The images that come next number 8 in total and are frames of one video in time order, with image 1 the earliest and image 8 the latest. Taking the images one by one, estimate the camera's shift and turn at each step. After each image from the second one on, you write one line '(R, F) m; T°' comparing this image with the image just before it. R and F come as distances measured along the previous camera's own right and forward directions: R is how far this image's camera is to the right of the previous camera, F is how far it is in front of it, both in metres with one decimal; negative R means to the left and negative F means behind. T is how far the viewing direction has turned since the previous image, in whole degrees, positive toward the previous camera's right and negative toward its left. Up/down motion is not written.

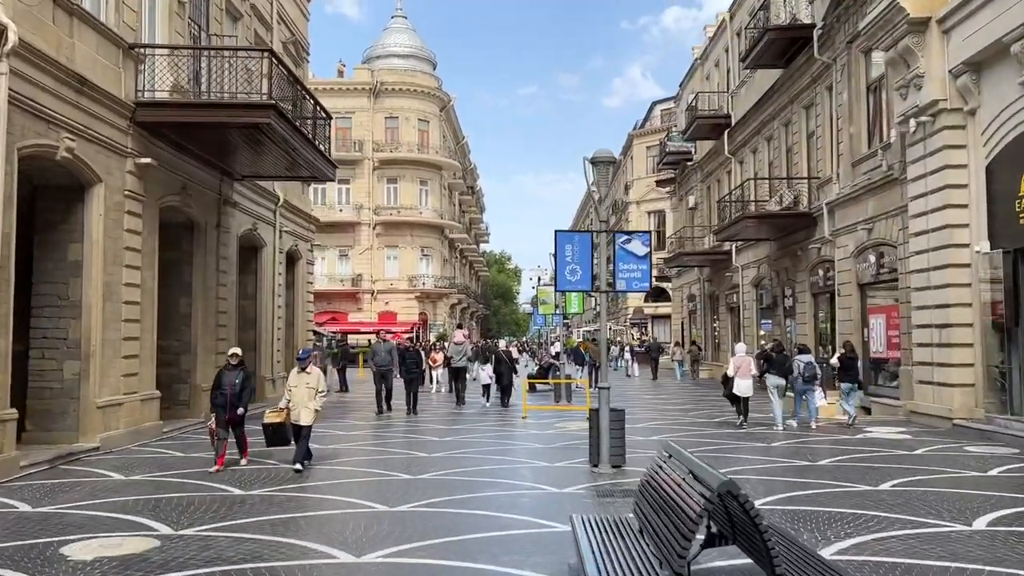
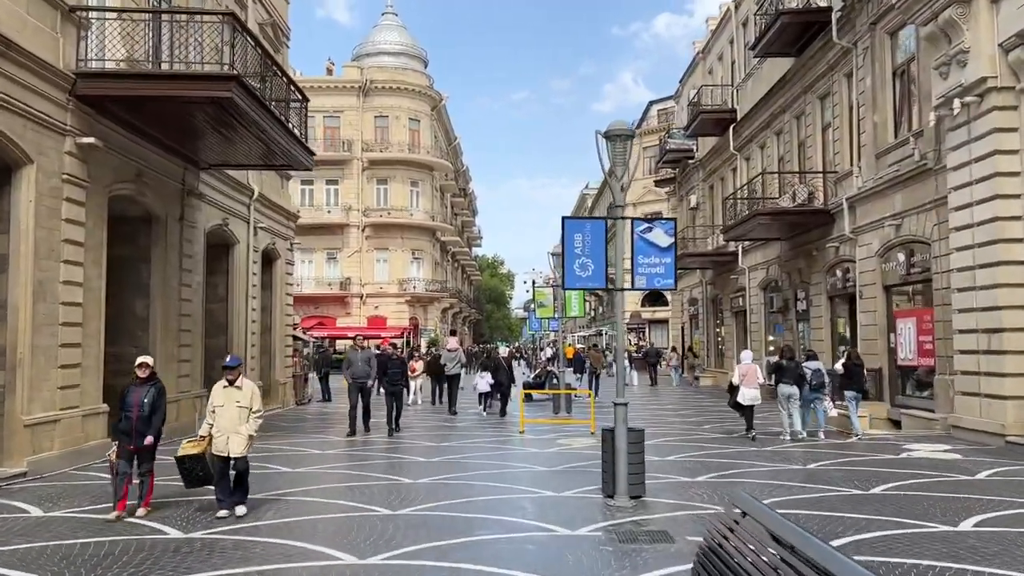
(-0.1, +1.7) m; 0°
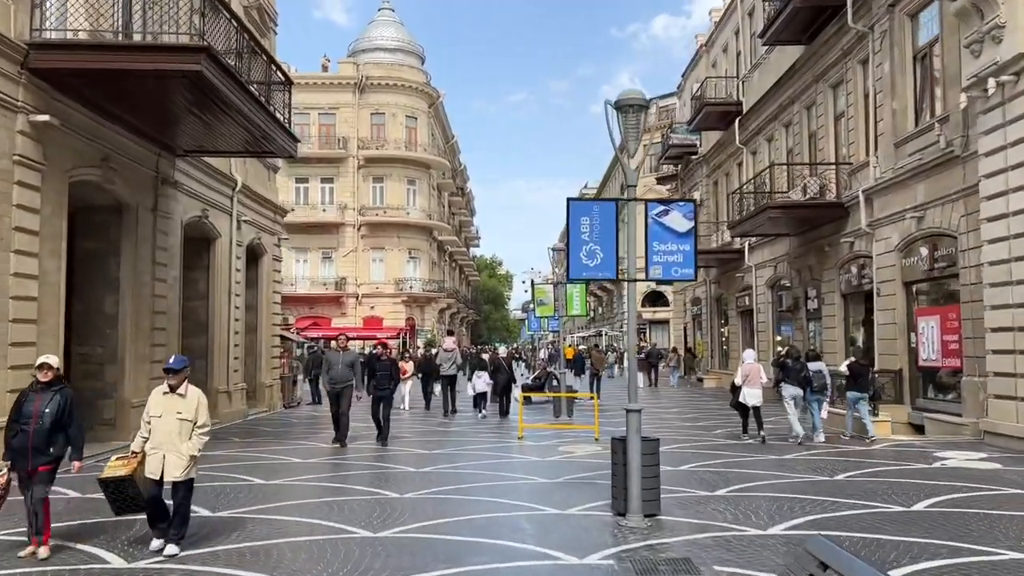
(0.0, +1.1) m; 0°
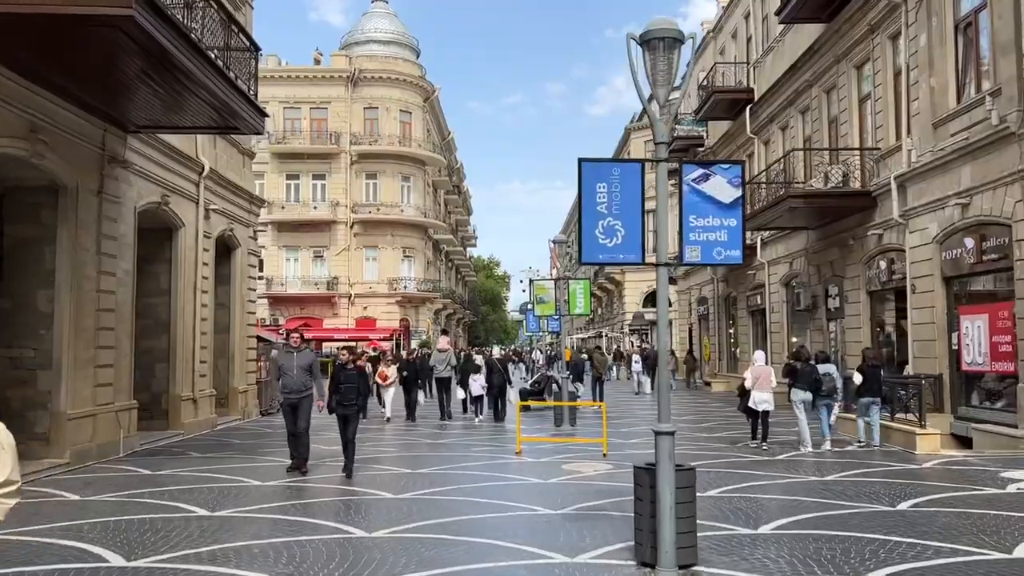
(0.0, +1.8) m; 0°
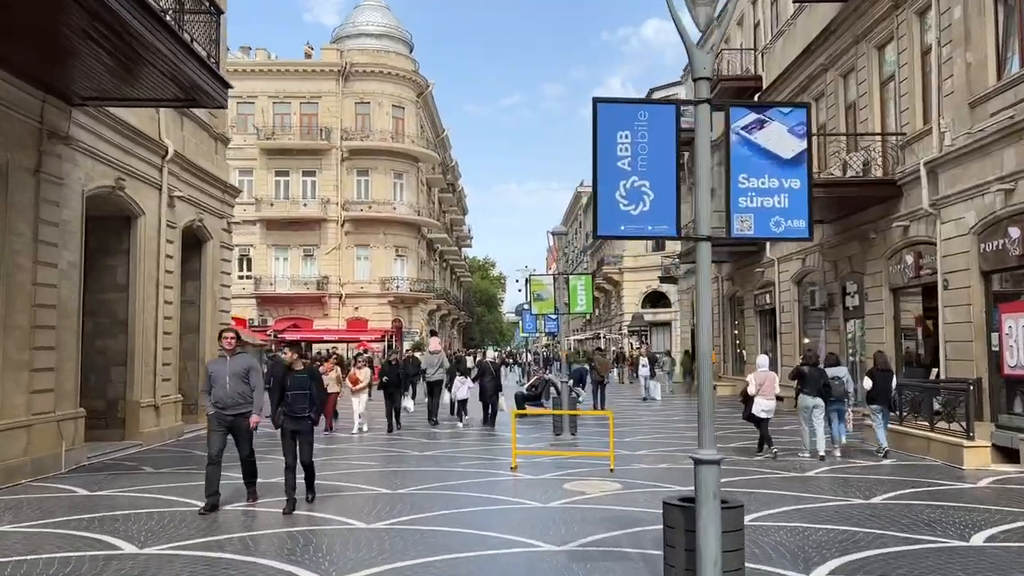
(0.0, +1.5) m; 0°
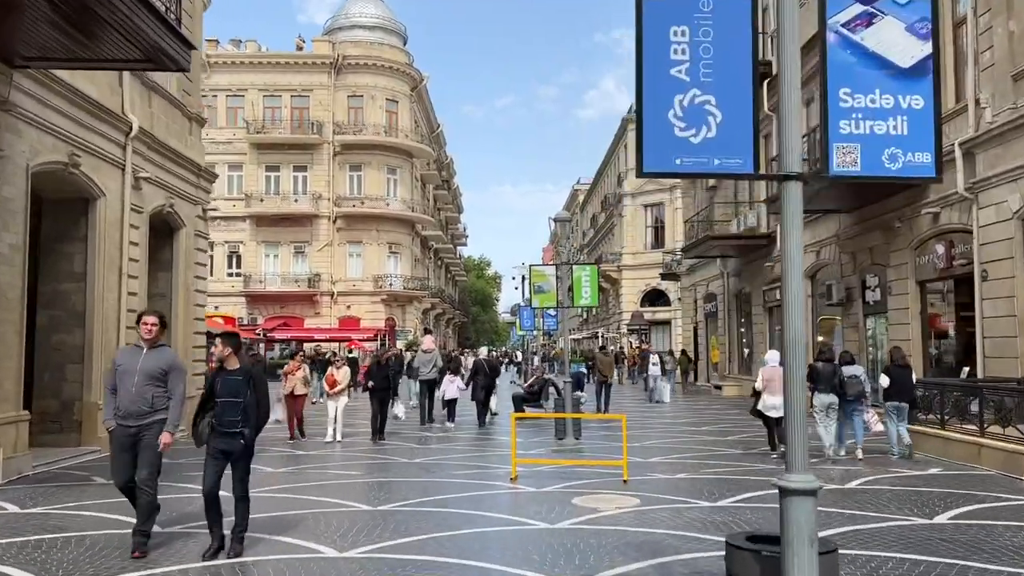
(-0.1, +1.4) m; 0°
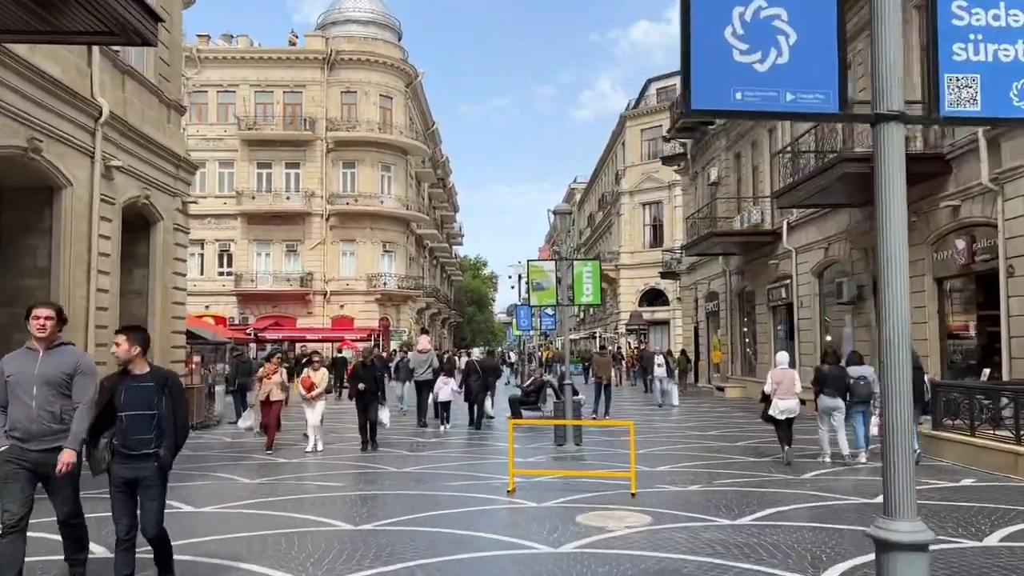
(0.0, +0.9) m; 0°
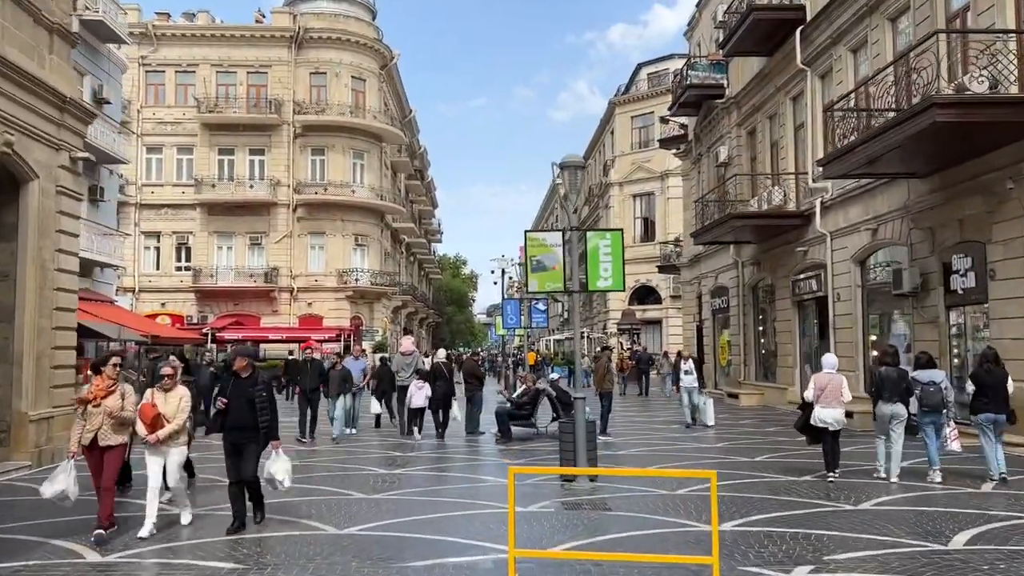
(-0.1, +3.8) m; +1°
